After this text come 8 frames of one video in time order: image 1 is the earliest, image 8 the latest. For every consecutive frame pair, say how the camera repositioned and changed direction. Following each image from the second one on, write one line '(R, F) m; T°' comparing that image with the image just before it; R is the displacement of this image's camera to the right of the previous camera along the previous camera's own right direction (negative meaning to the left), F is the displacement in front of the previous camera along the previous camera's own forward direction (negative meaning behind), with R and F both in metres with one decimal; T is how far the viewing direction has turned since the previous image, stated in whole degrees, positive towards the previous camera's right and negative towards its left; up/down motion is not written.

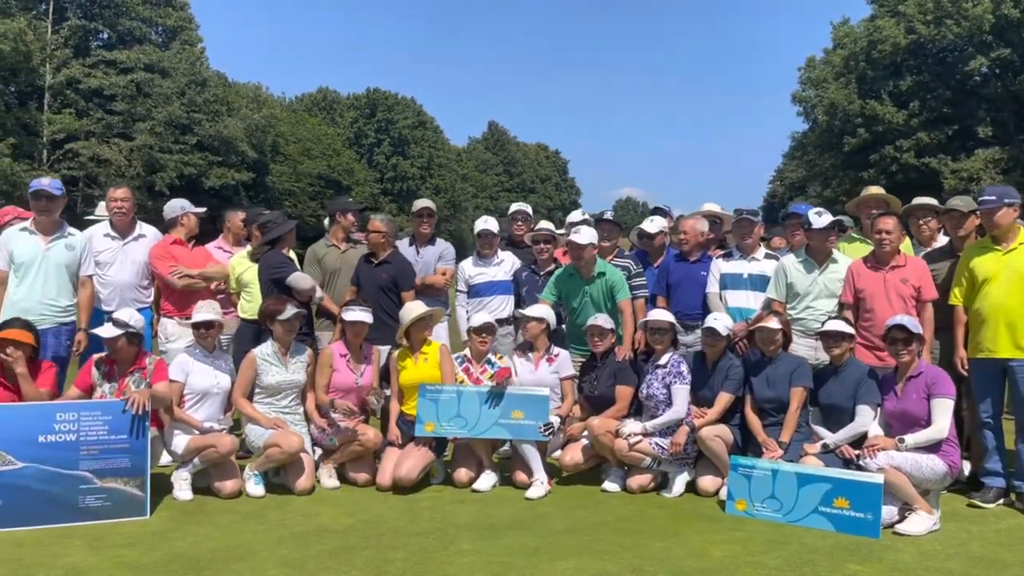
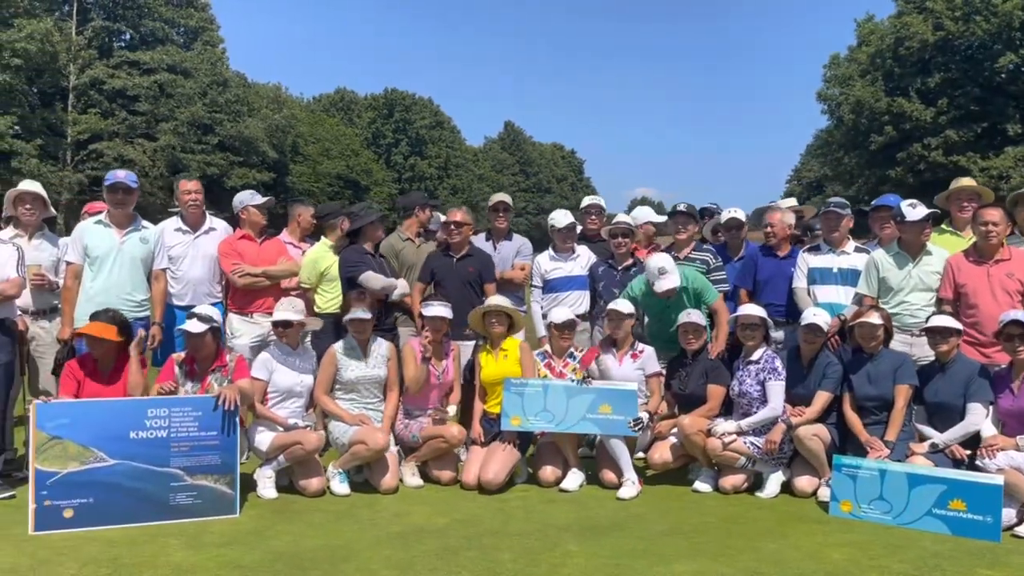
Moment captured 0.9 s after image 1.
(-0.5, +0.2) m; -1°
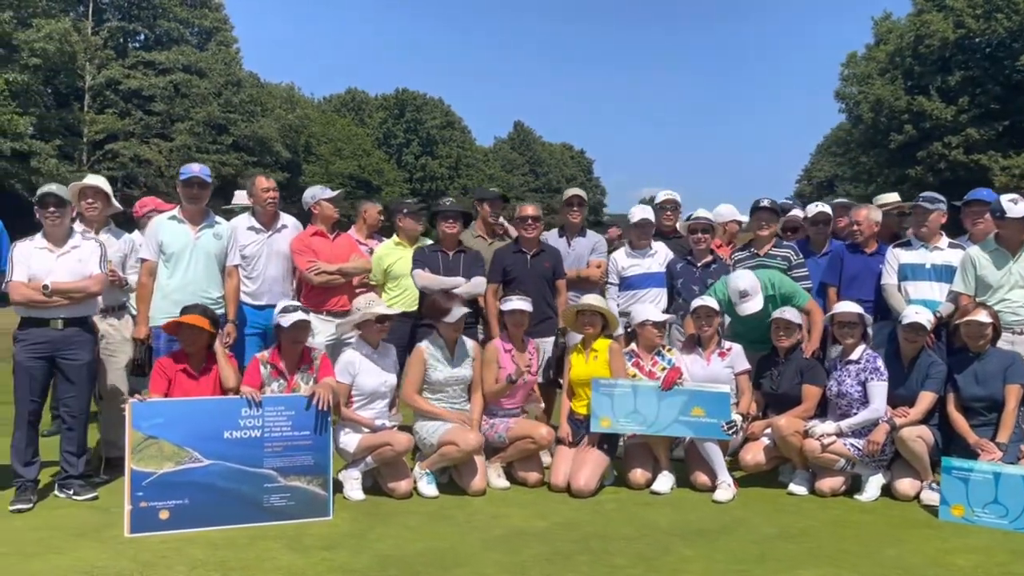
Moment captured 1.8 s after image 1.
(-0.6, +0.1) m; -1°
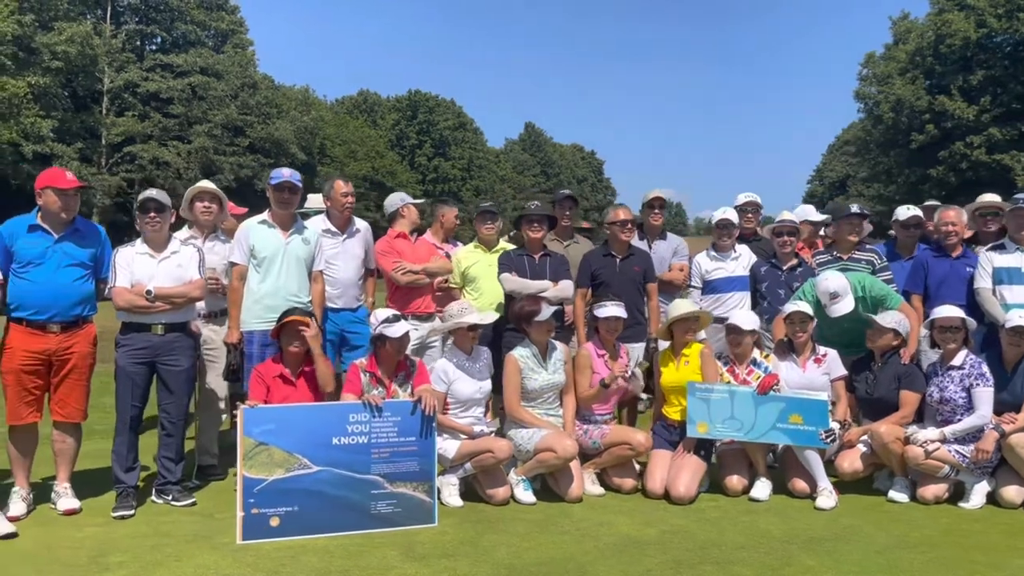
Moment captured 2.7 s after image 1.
(-0.6, 0.0) m; -1°
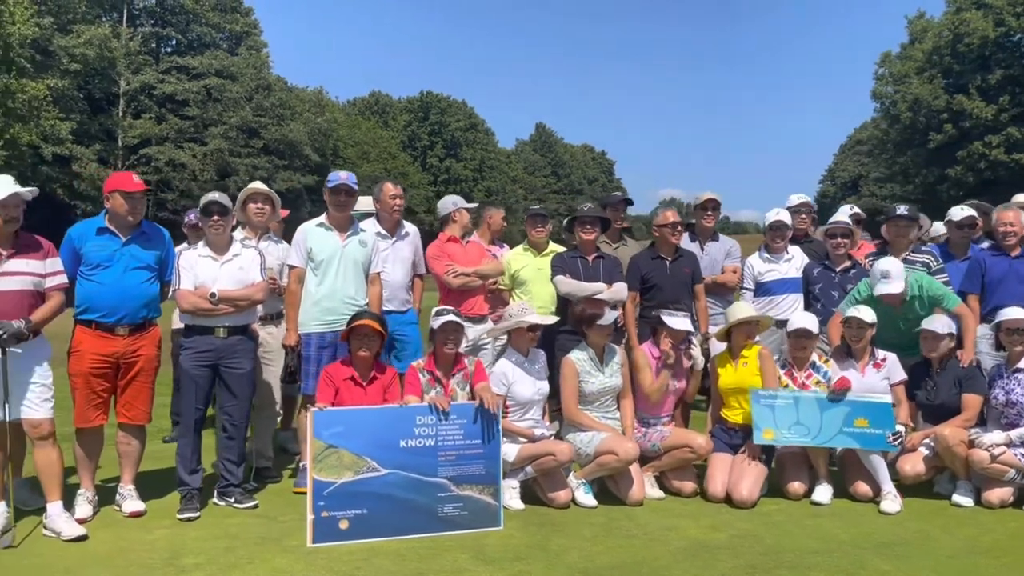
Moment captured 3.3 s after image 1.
(-0.3, 0.0) m; -1°
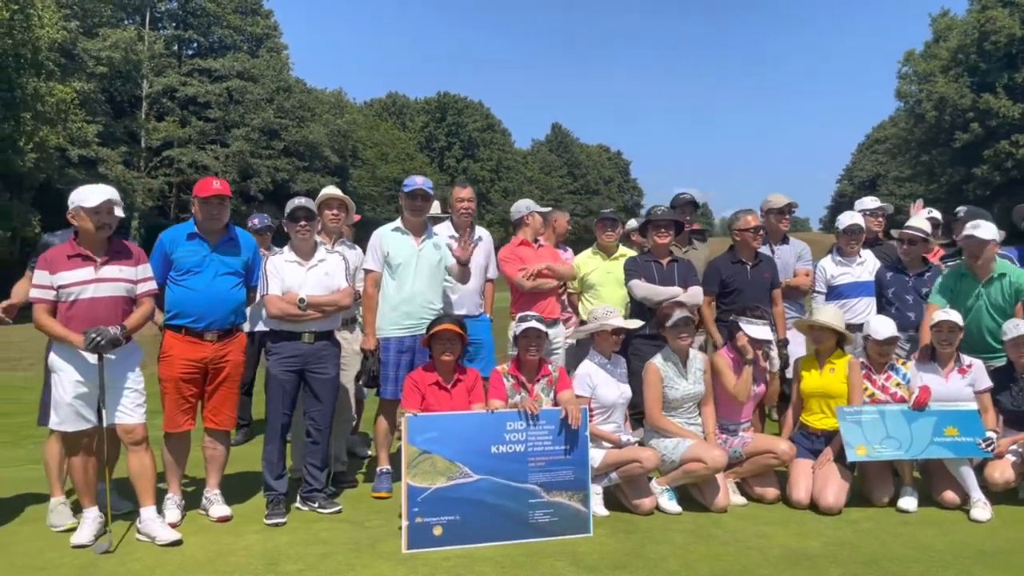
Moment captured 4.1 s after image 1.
(-0.5, 0.0) m; -1°
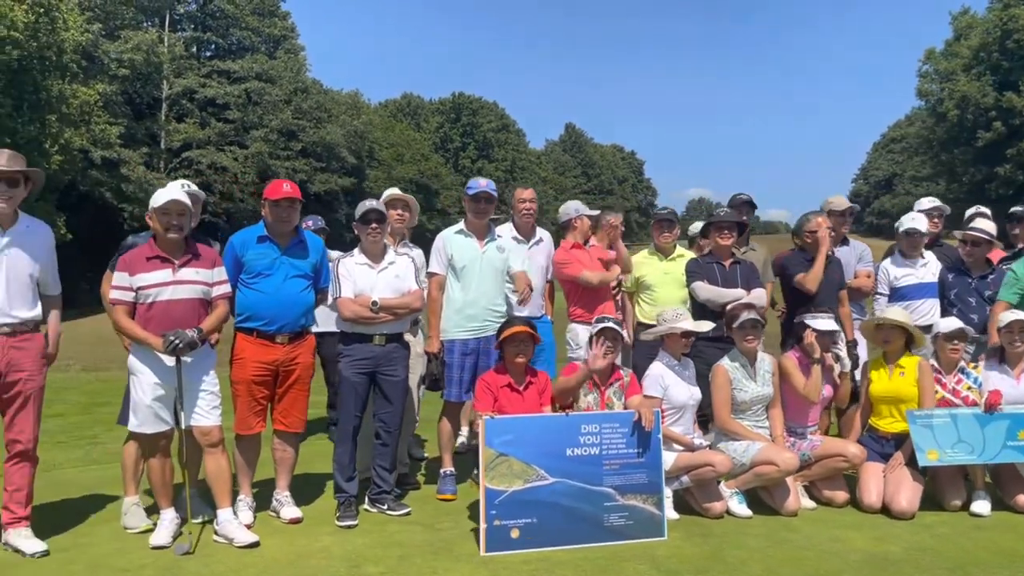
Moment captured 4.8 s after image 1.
(-0.4, 0.0) m; -1°
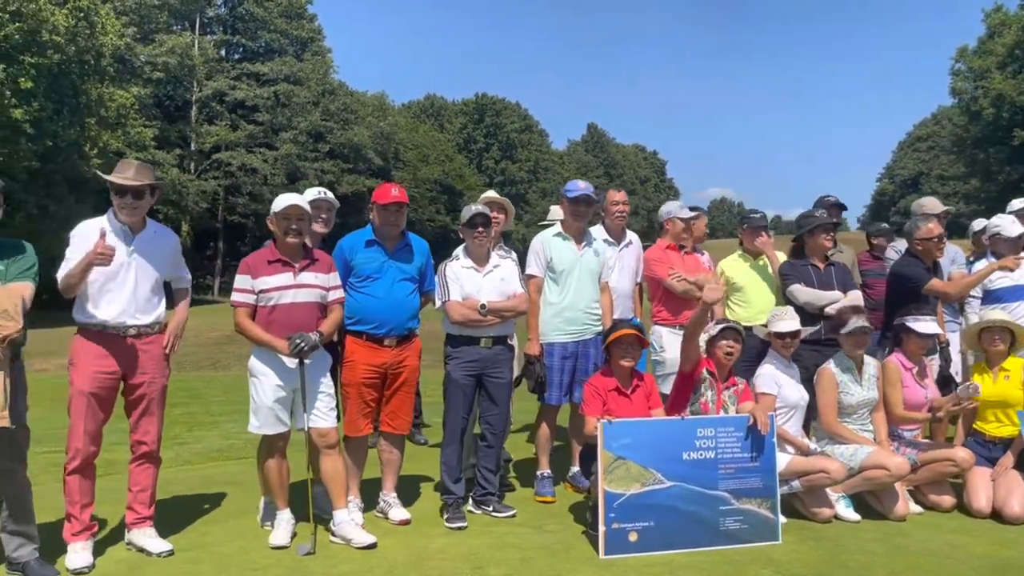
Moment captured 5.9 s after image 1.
(-0.6, 0.0) m; -1°
